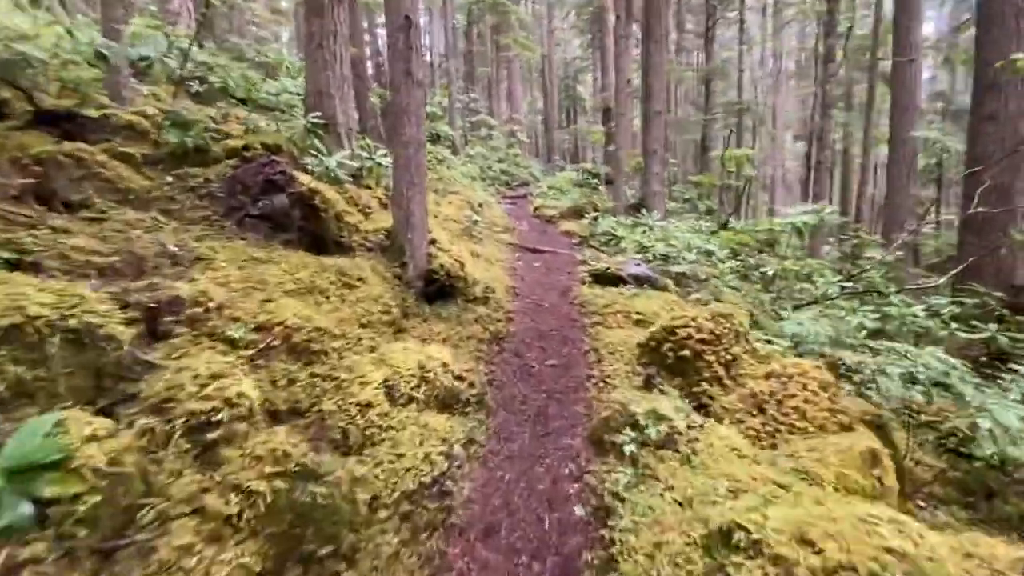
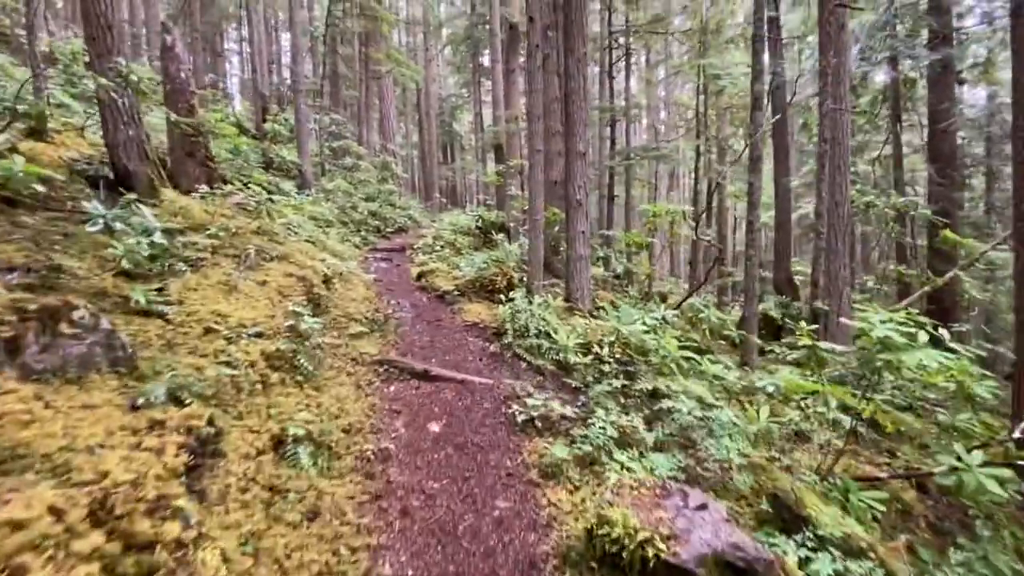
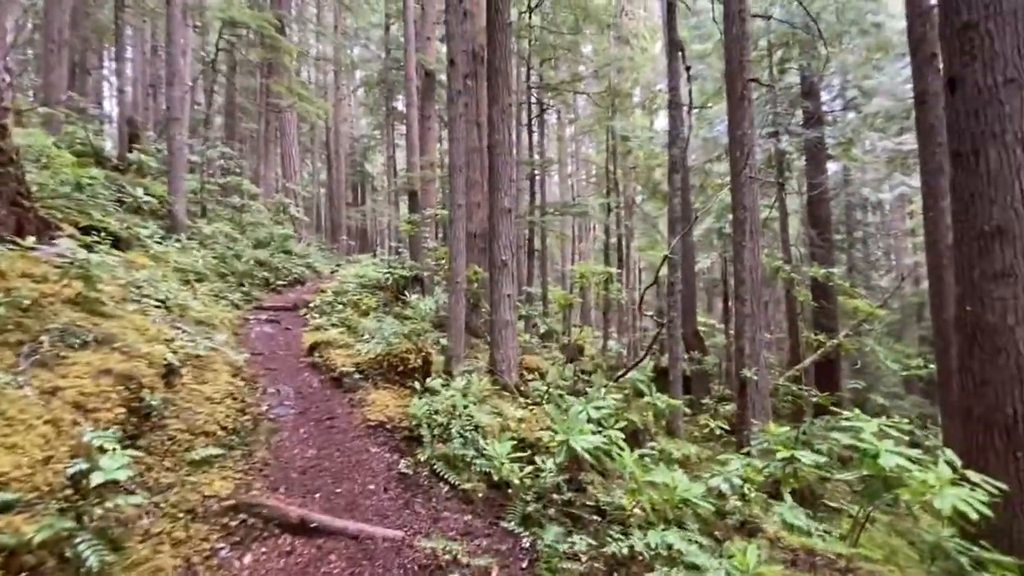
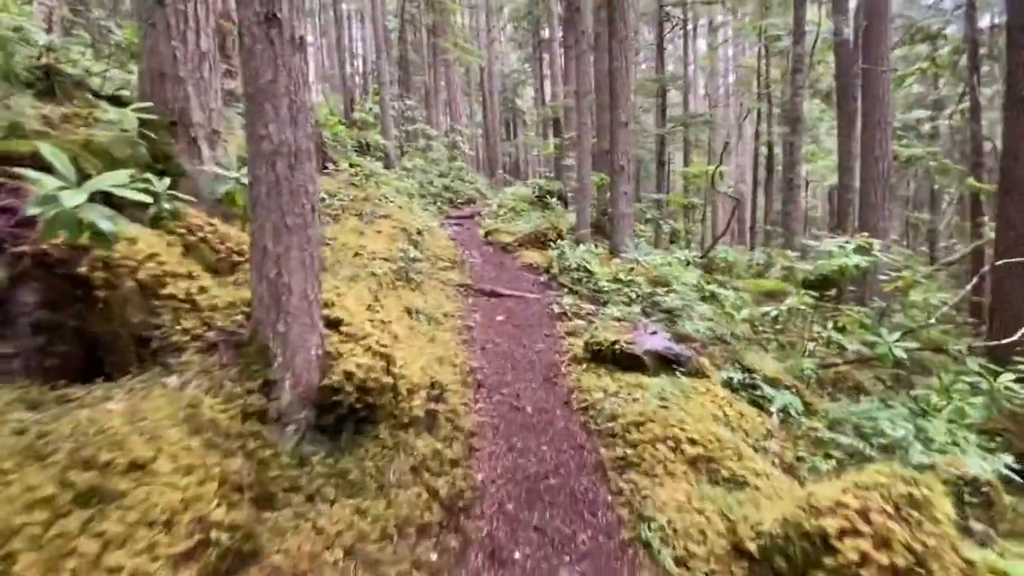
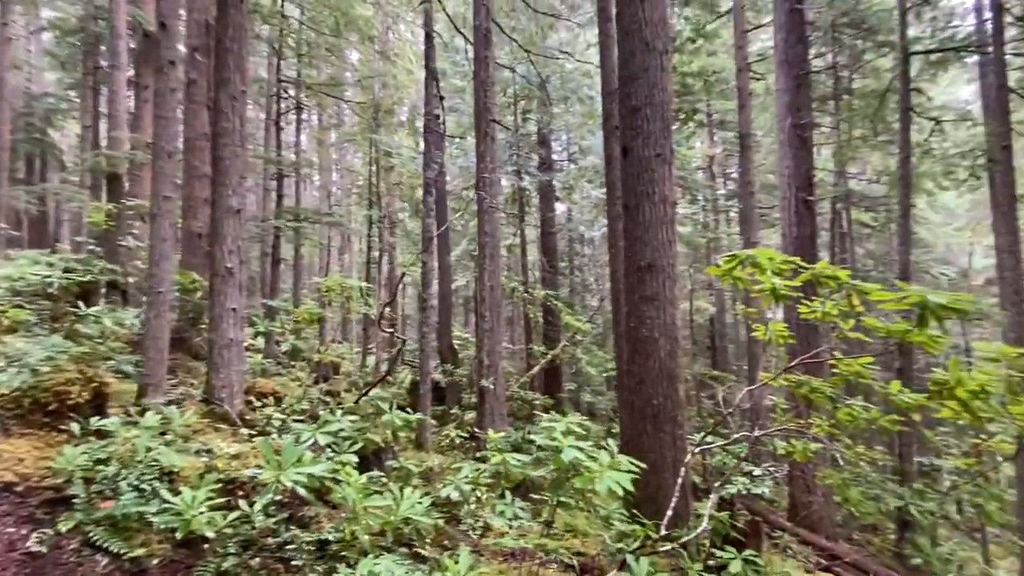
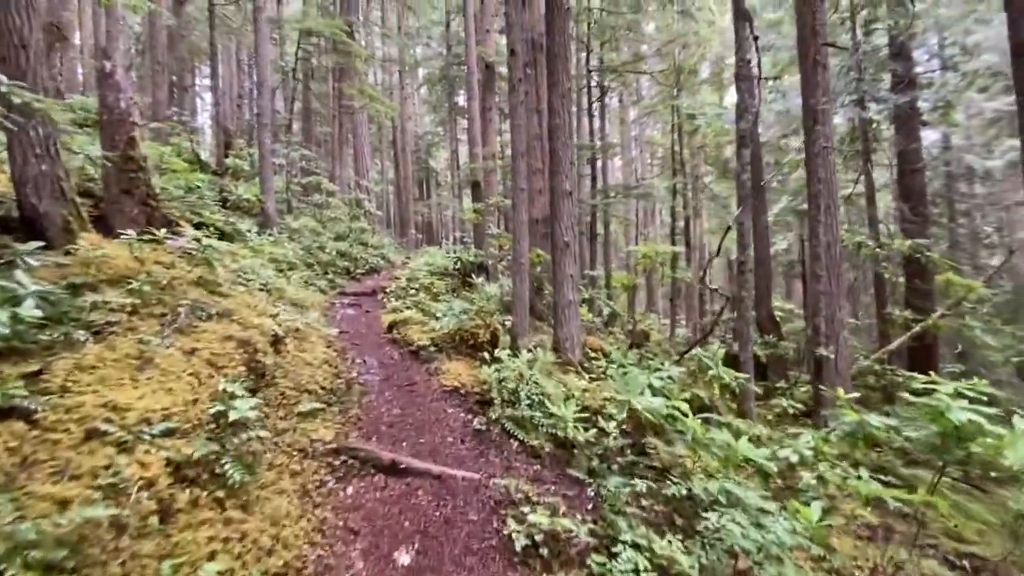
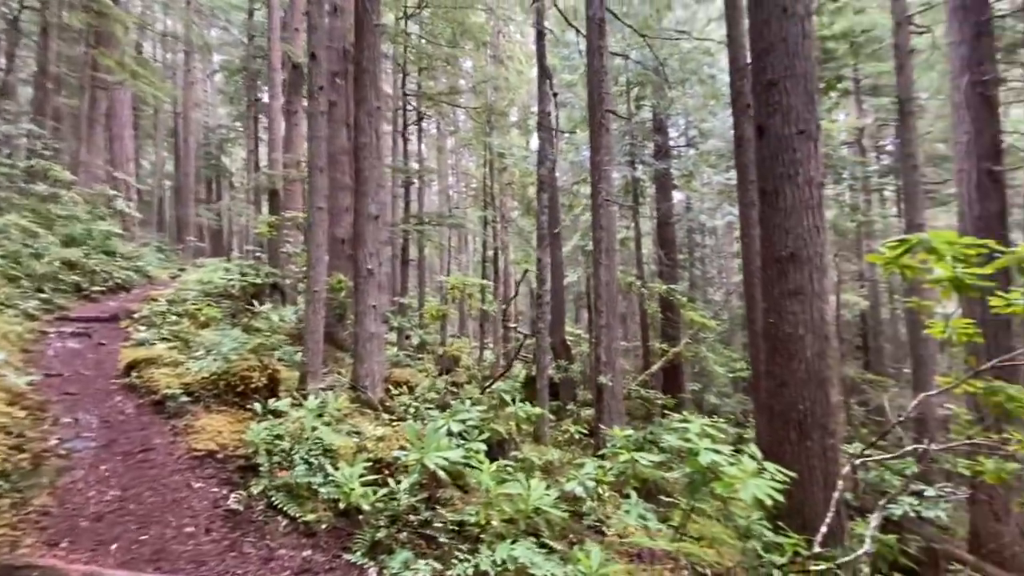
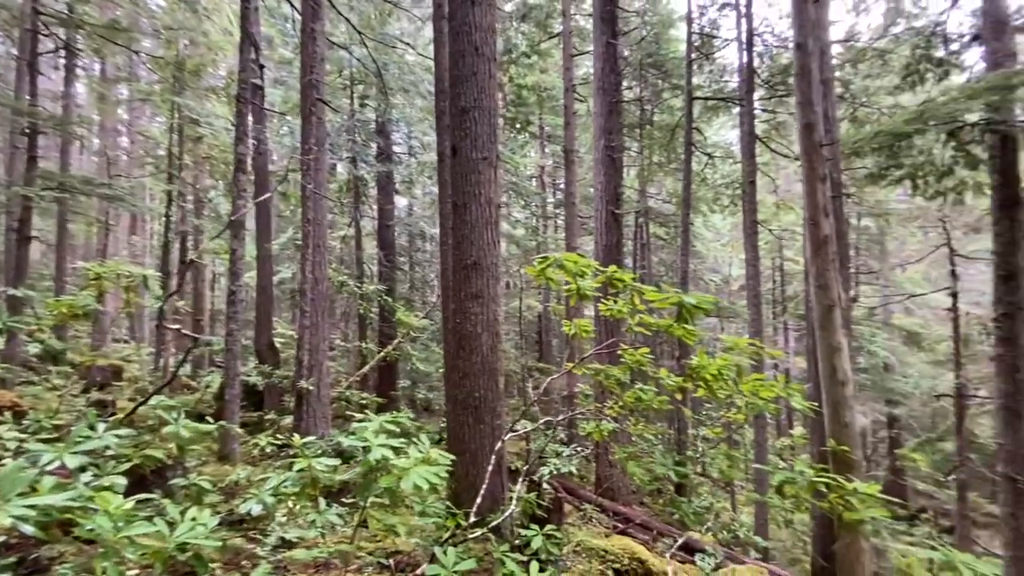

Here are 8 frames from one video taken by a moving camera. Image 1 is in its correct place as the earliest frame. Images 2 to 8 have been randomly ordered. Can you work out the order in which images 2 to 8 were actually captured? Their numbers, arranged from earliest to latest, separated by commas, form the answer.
4, 2, 6, 3, 7, 5, 8
